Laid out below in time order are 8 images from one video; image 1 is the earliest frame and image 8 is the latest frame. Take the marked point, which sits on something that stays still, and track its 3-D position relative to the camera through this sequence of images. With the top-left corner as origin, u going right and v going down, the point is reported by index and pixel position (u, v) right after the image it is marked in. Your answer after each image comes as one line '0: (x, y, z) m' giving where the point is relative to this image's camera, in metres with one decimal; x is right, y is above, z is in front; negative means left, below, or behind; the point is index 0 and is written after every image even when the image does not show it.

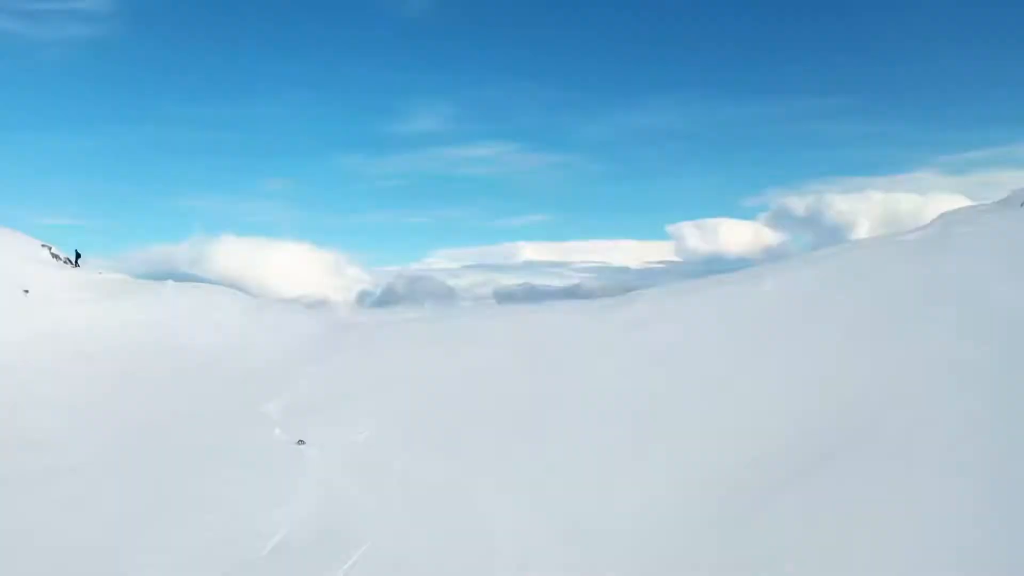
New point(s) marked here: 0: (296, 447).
0: (-3.5, -2.6, +9.3) m
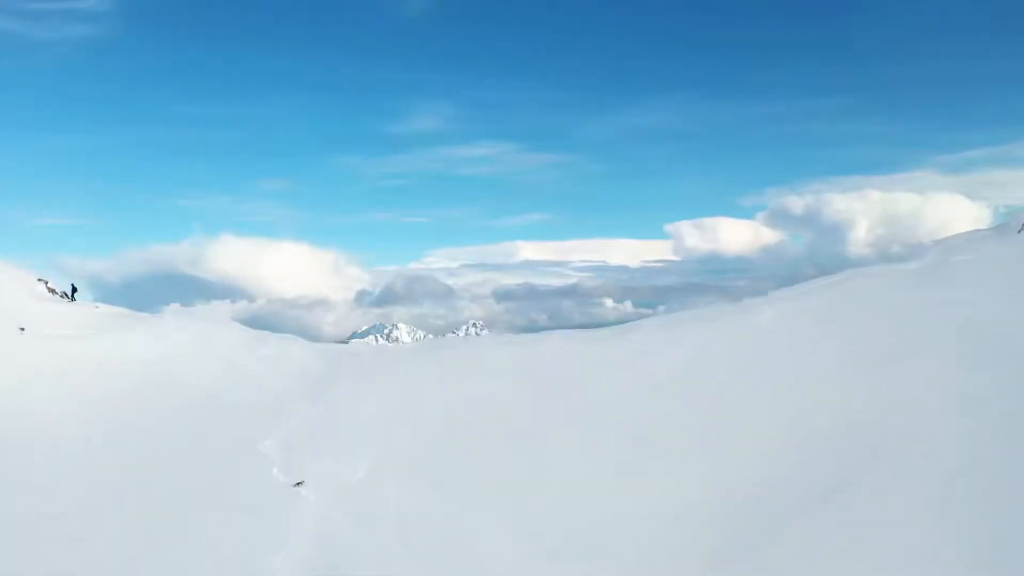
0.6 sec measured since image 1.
0: (-3.6, -3.3, +9.2) m
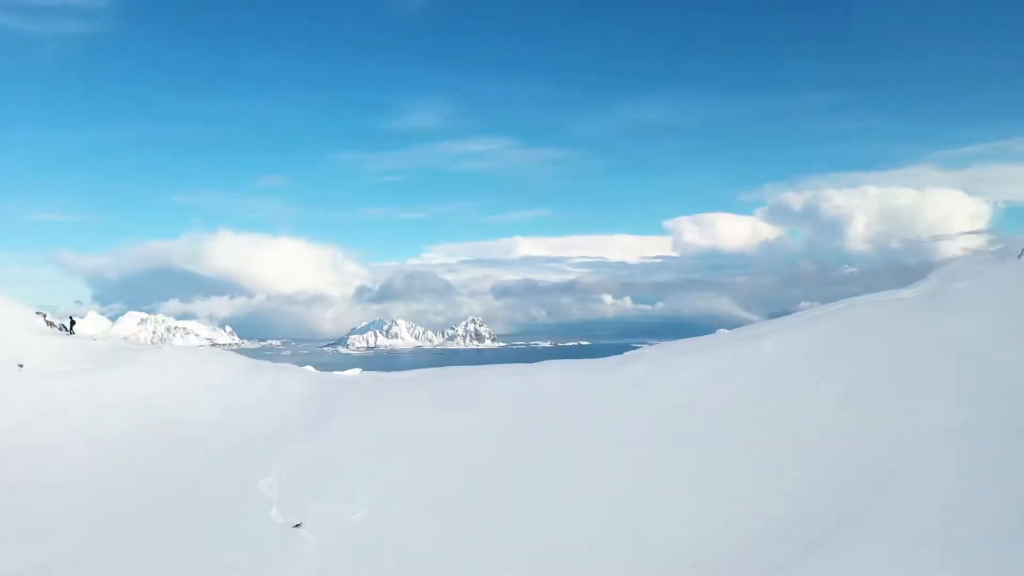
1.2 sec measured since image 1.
0: (-3.6, -3.9, +9.2) m
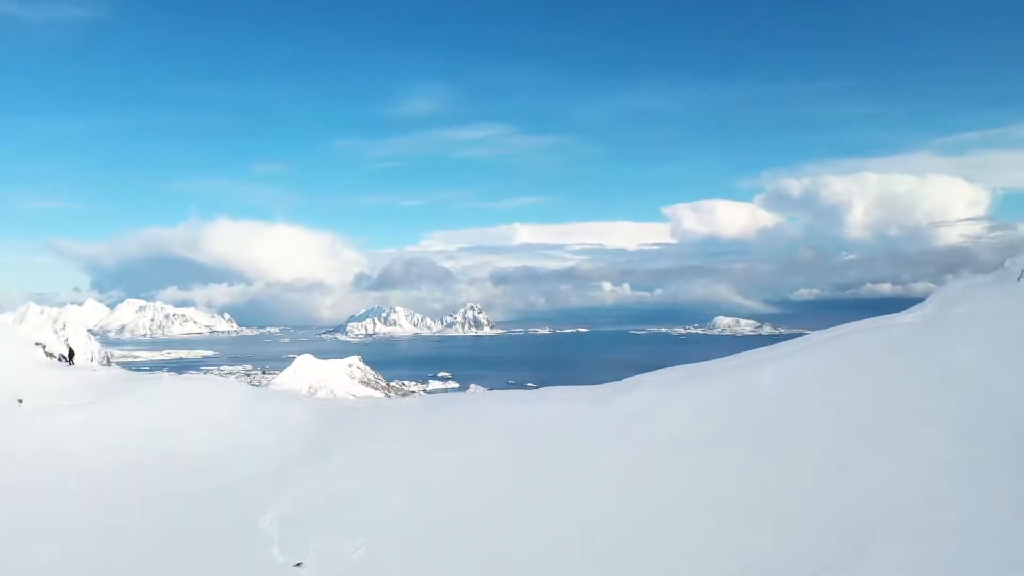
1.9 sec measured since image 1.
0: (-3.6, -4.6, +9.3) m
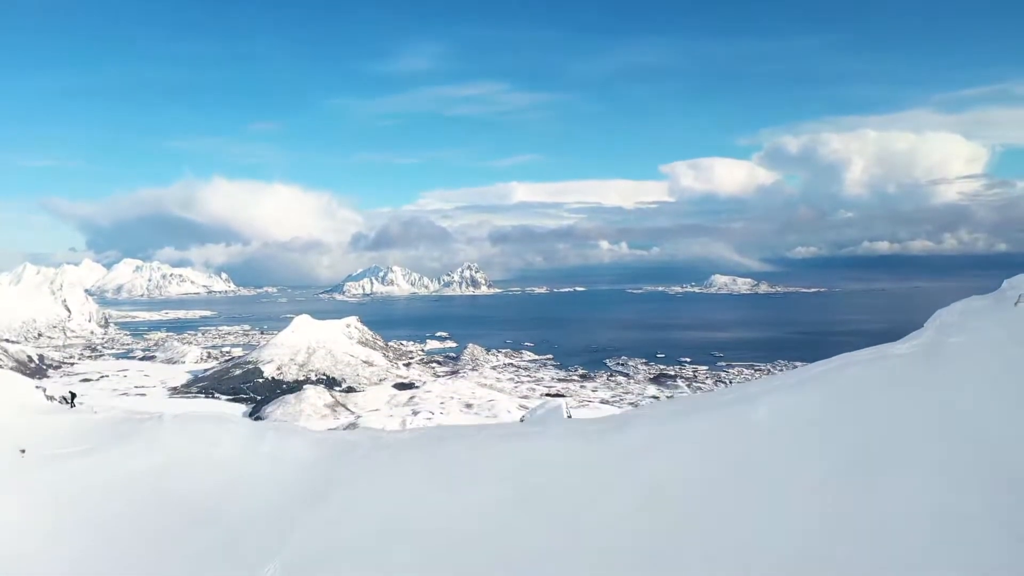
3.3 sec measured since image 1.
0: (-3.6, -5.7, +9.7) m
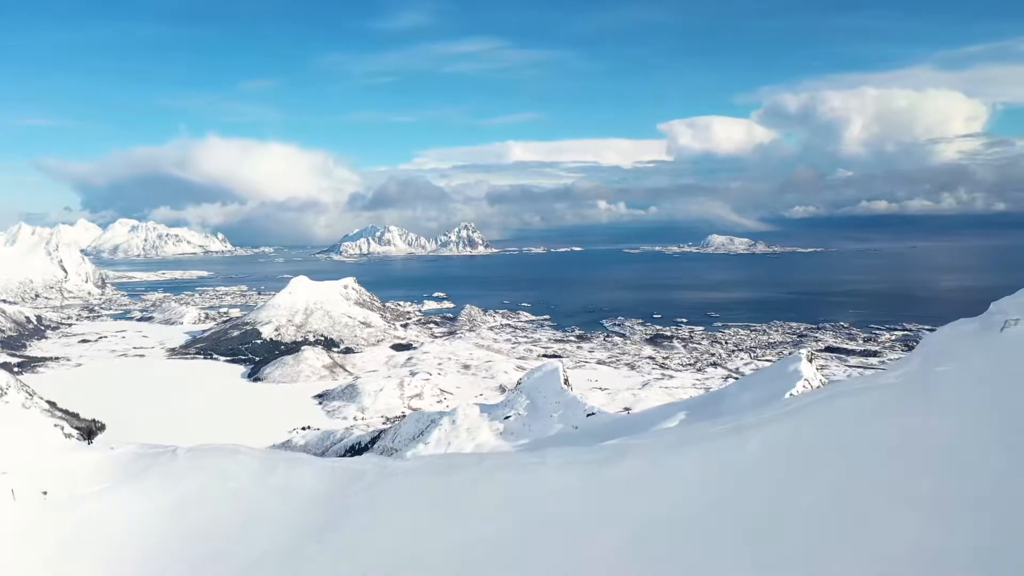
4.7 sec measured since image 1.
0: (-4.7, -7.0, +11.7) m
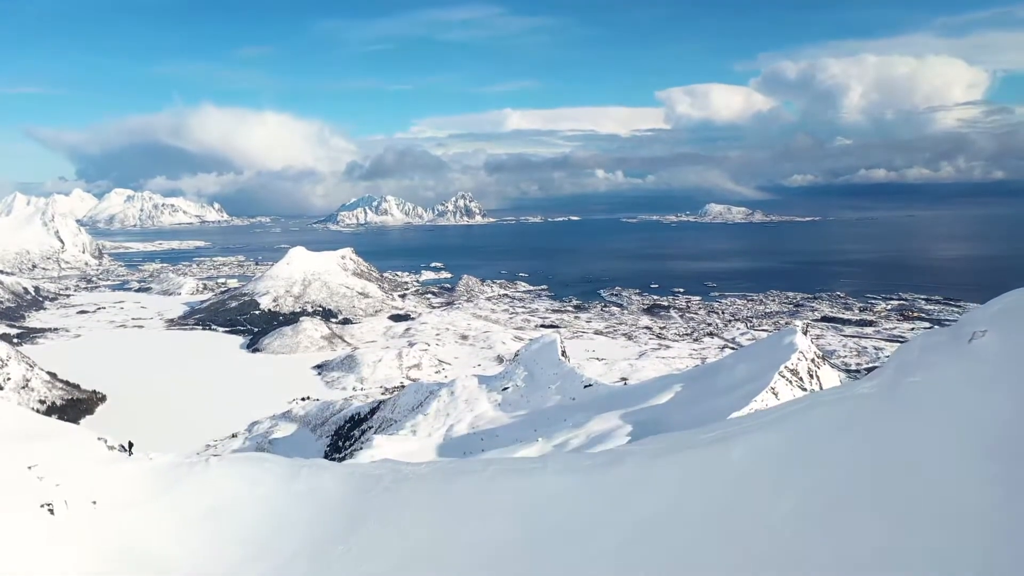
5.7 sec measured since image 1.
0: (-4.6, -8.7, +12.2) m
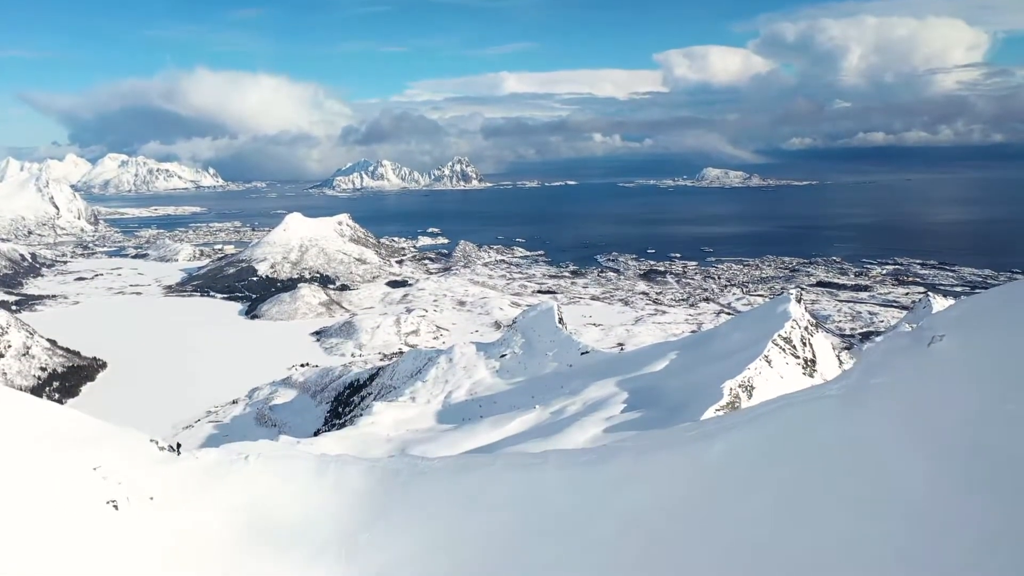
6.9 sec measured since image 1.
0: (-4.8, -10.6, +15.5) m
